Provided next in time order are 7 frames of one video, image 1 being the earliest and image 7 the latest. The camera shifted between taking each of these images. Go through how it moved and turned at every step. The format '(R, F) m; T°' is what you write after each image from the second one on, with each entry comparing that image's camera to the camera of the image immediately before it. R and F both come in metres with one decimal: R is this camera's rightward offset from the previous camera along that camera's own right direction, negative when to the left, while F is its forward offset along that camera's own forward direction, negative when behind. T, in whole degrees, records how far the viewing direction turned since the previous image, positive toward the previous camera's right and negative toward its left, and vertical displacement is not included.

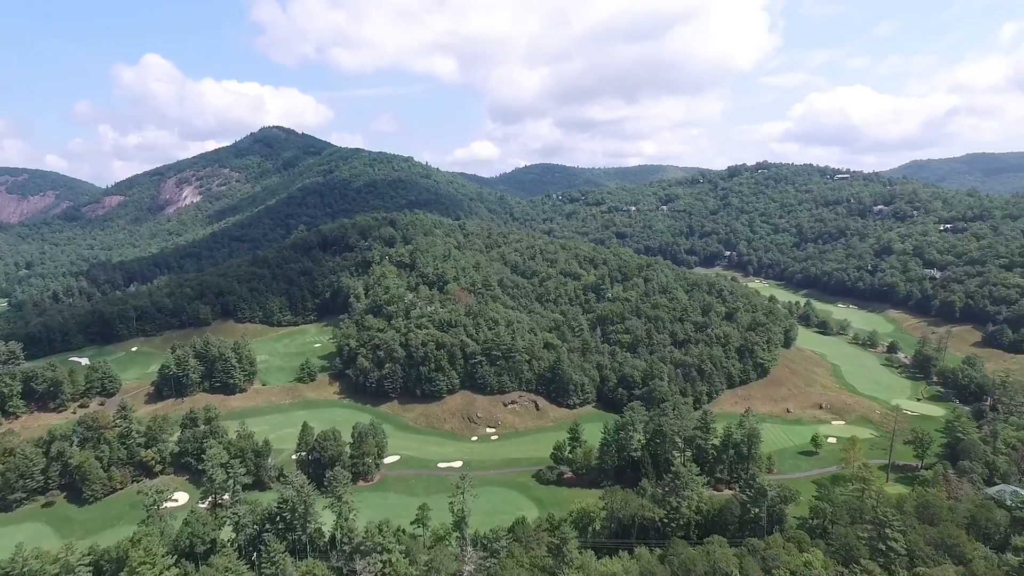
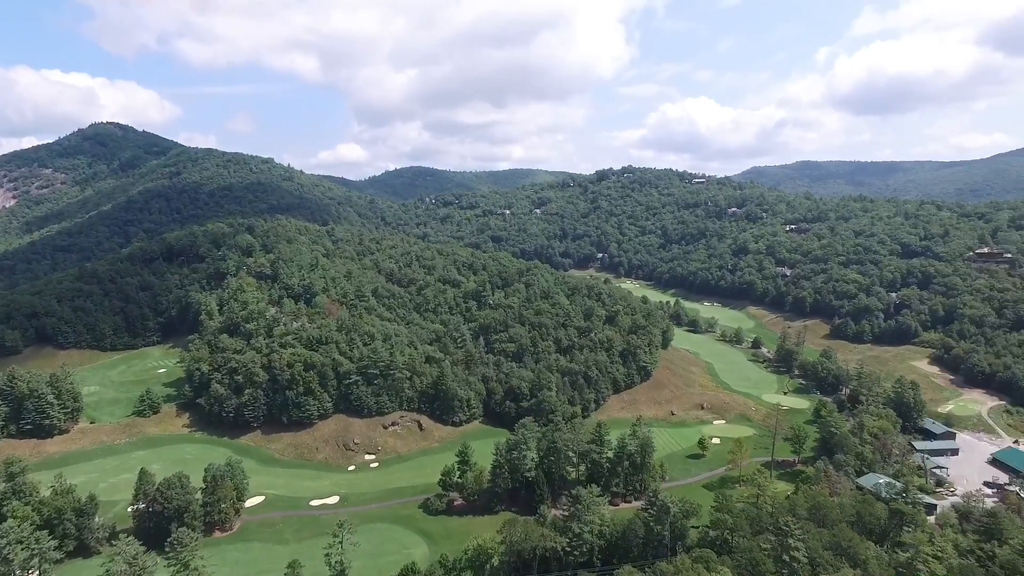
(-0.5, +5.0) m; +12°
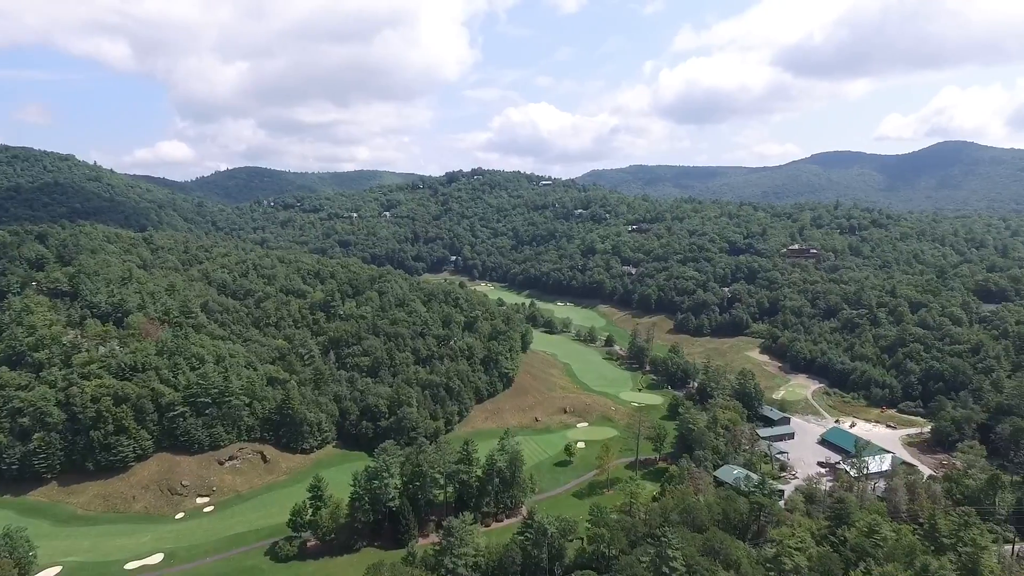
(-0.3, +4.1) m; +14°
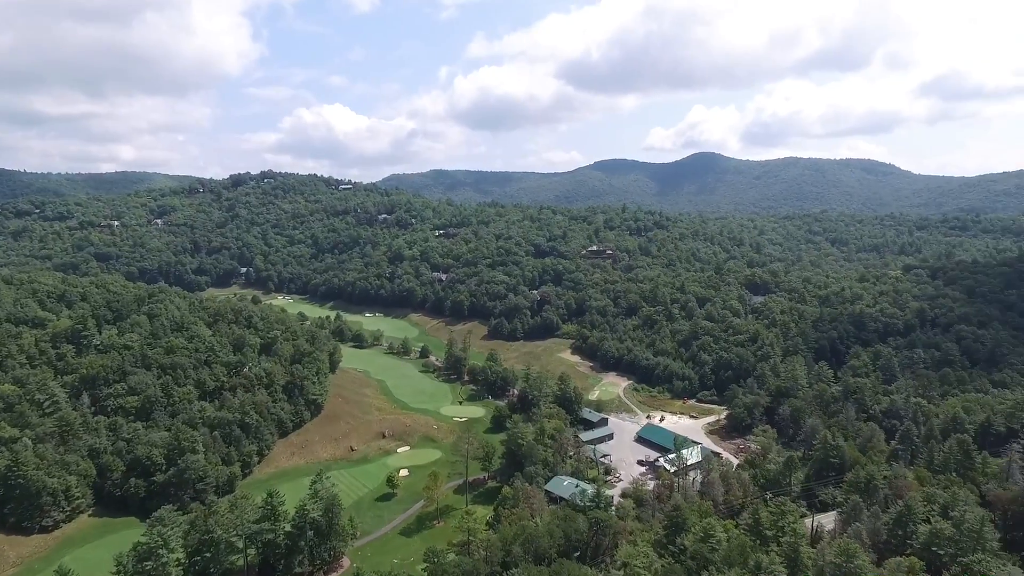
(-0.5, +5.5) m; +18°
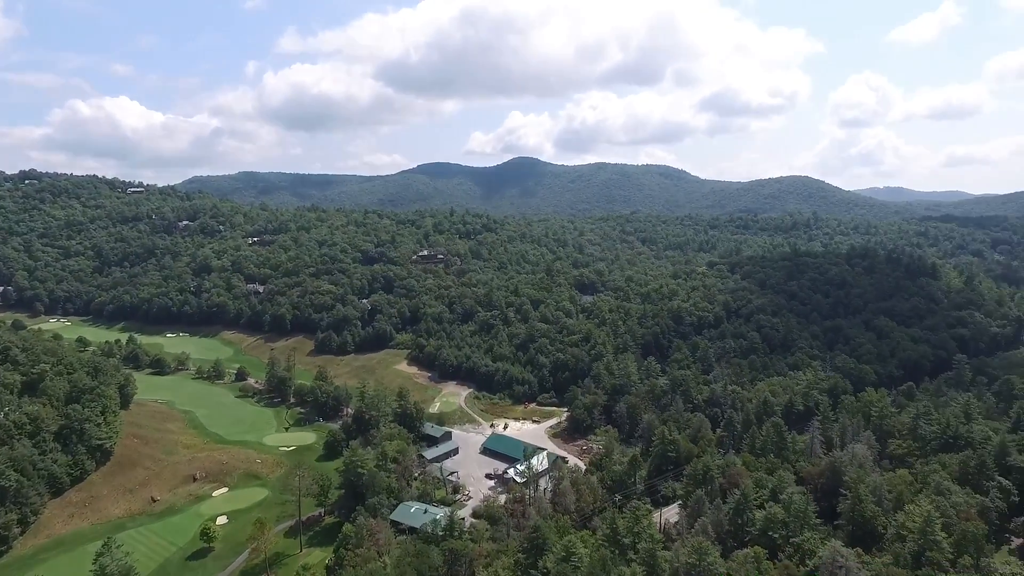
(-0.6, +3.9) m; +16°
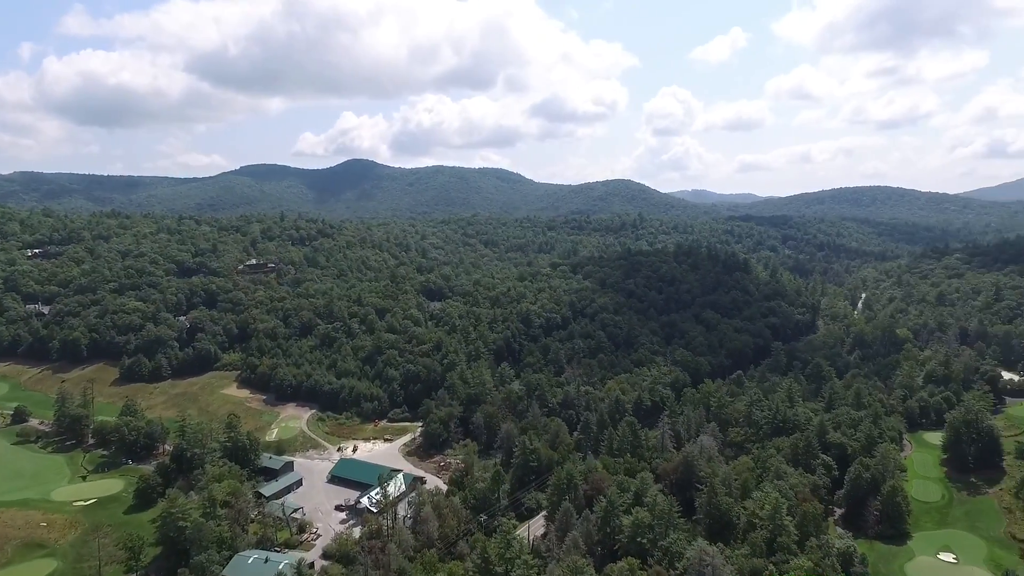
(-0.6, +3.7) m; +15°
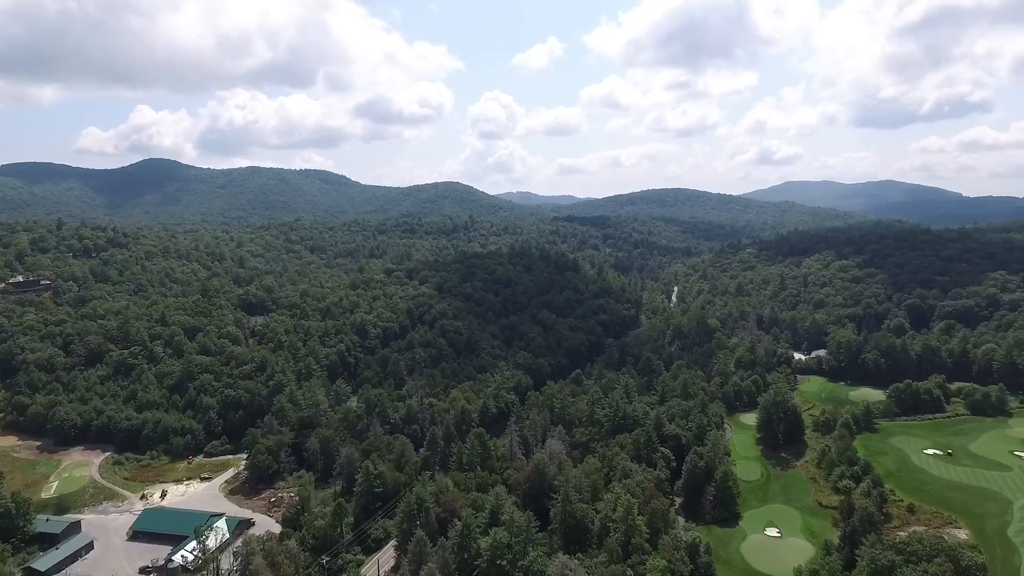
(-0.4, +3.2) m; +15°
